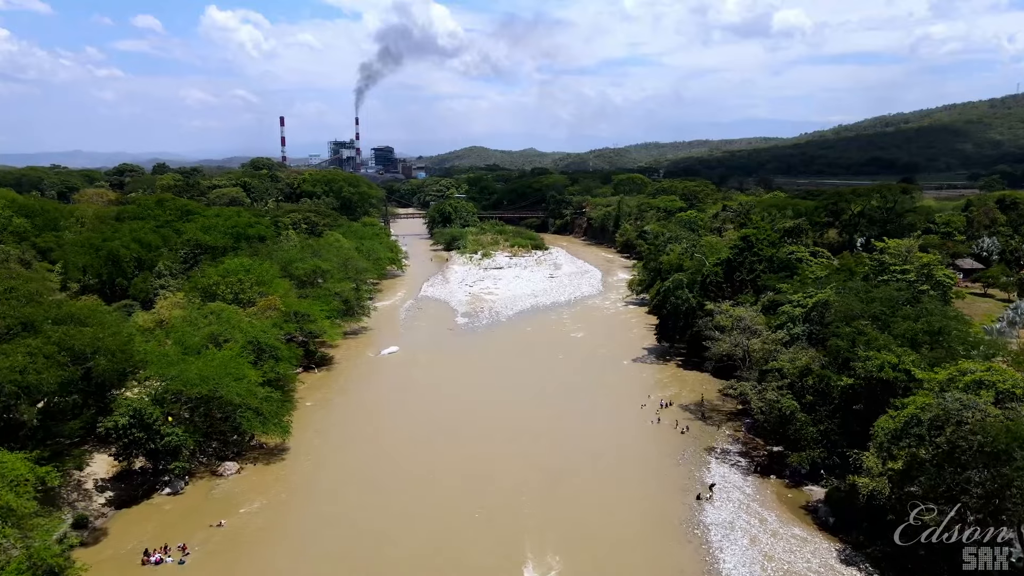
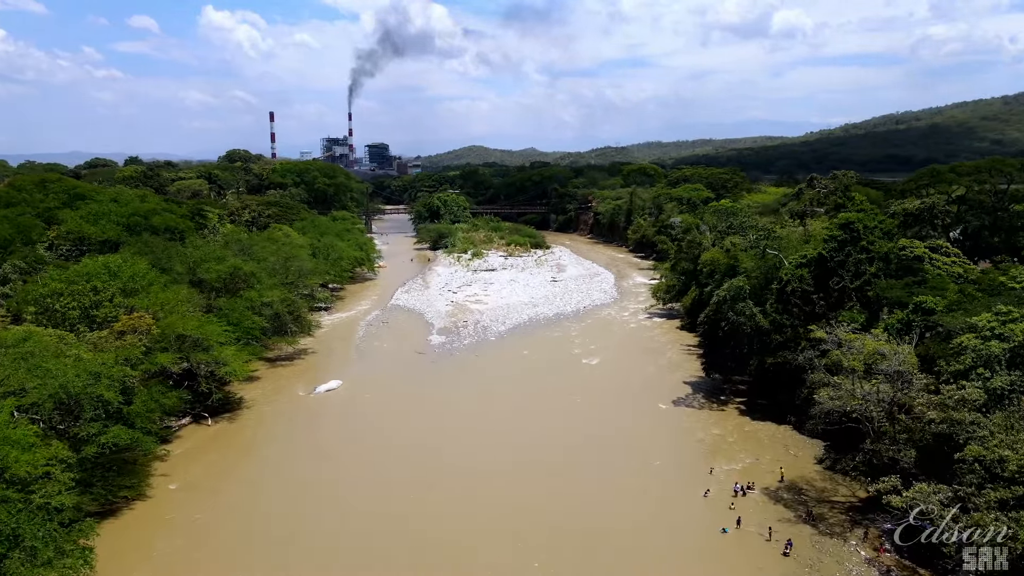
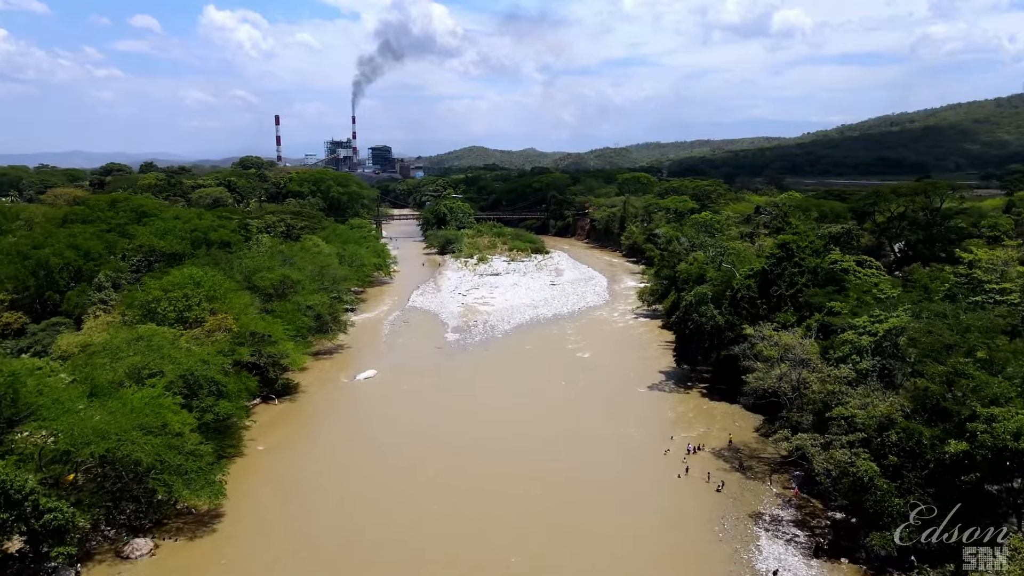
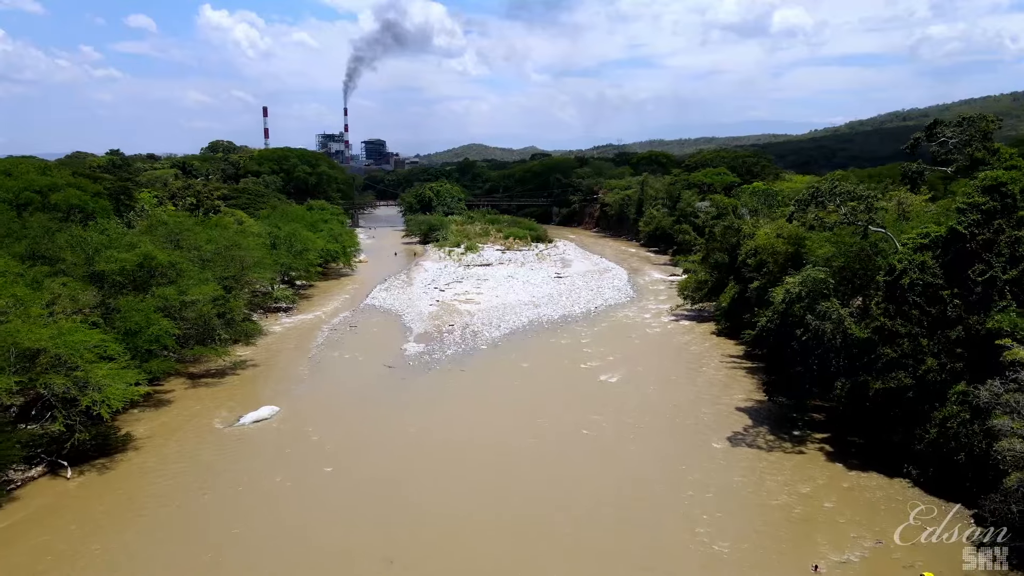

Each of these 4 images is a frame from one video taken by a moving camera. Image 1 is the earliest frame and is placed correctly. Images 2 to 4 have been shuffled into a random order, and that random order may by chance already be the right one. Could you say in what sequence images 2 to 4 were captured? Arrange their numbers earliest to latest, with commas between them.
3, 2, 4
